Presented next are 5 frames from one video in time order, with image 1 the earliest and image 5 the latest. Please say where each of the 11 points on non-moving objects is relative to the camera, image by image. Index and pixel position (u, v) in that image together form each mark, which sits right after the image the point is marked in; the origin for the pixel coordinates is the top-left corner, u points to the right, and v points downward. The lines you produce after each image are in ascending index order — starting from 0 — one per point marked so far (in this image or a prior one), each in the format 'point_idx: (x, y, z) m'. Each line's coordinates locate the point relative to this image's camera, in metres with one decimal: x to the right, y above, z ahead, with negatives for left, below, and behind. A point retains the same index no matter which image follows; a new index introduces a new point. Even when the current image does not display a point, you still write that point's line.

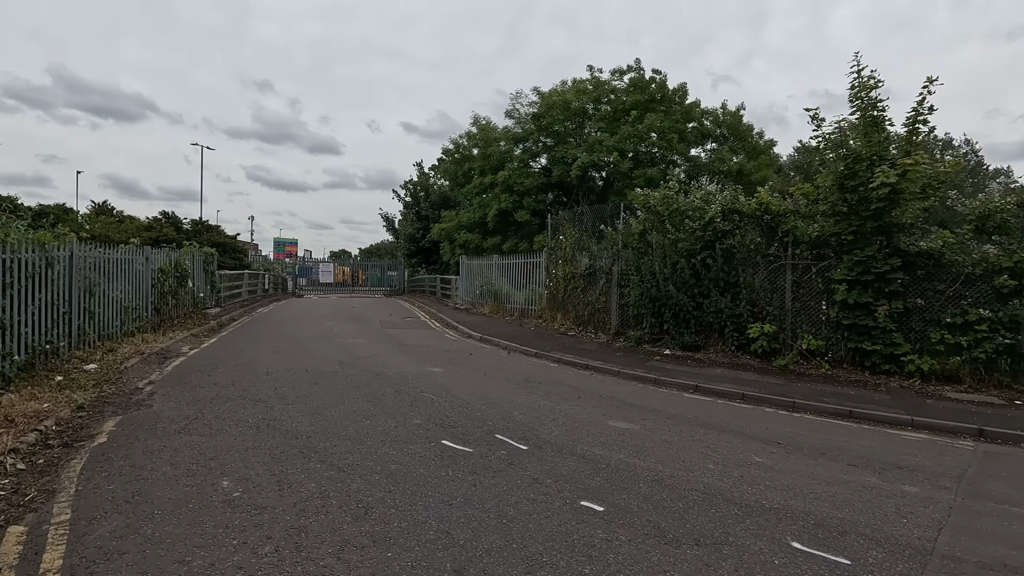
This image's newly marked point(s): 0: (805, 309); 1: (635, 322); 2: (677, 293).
0: (+5.3, -0.4, +9.6) m
1: (+2.5, -0.7, +11.1) m
2: (+3.2, -0.1, +10.2) m
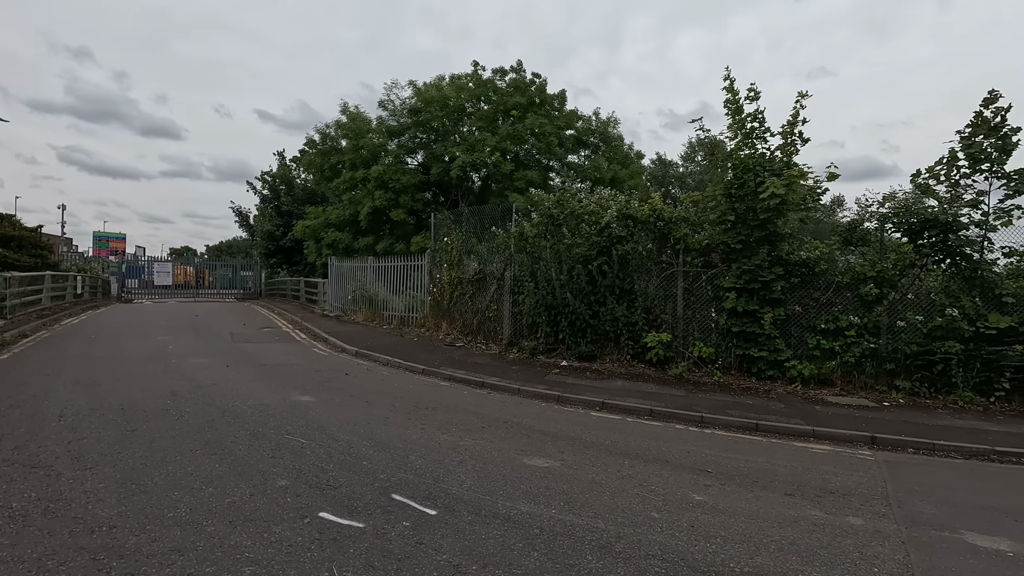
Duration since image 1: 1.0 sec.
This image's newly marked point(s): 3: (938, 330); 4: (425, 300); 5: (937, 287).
0: (+3.3, -0.5, +9.6) m
1: (+0.3, -0.9, +10.4) m
2: (+1.1, -0.2, +9.7) m
3: (+6.8, -0.7, +8.6) m
4: (-2.1, -0.3, +13.1) m
5: (+7.0, 0.0, +8.8) m
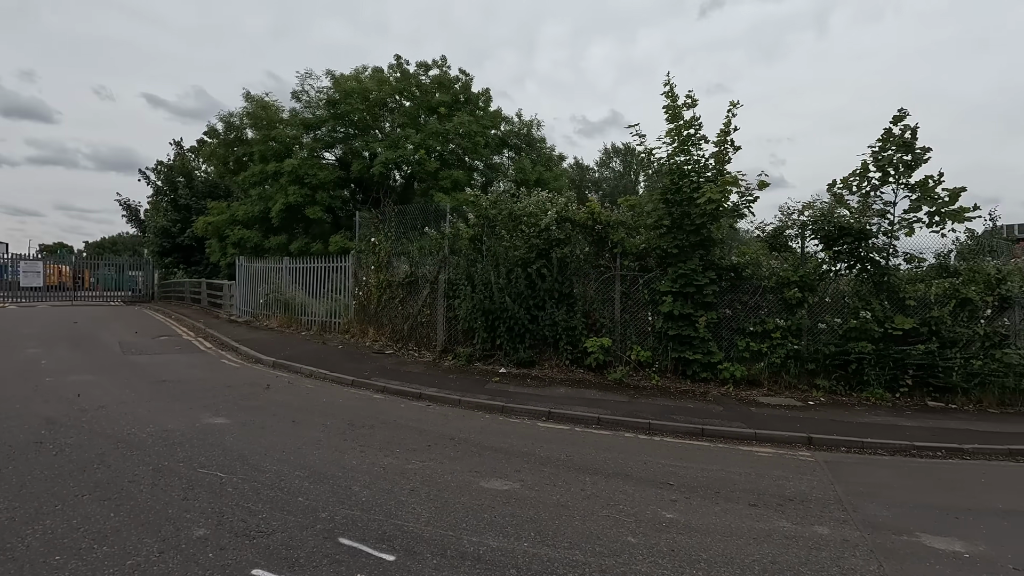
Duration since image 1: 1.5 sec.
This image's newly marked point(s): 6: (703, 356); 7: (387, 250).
0: (+2.2, -0.6, +9.6) m
1: (-0.9, -0.9, +9.9) m
2: (0.0, -0.3, +9.4) m
3: (+5.8, -0.7, +9.1) m
4: (-3.8, -0.4, +12.3) m
5: (+5.9, 0.0, +9.4) m
6: (+3.2, -1.2, +9.1) m
7: (-2.7, +0.8, +11.4) m
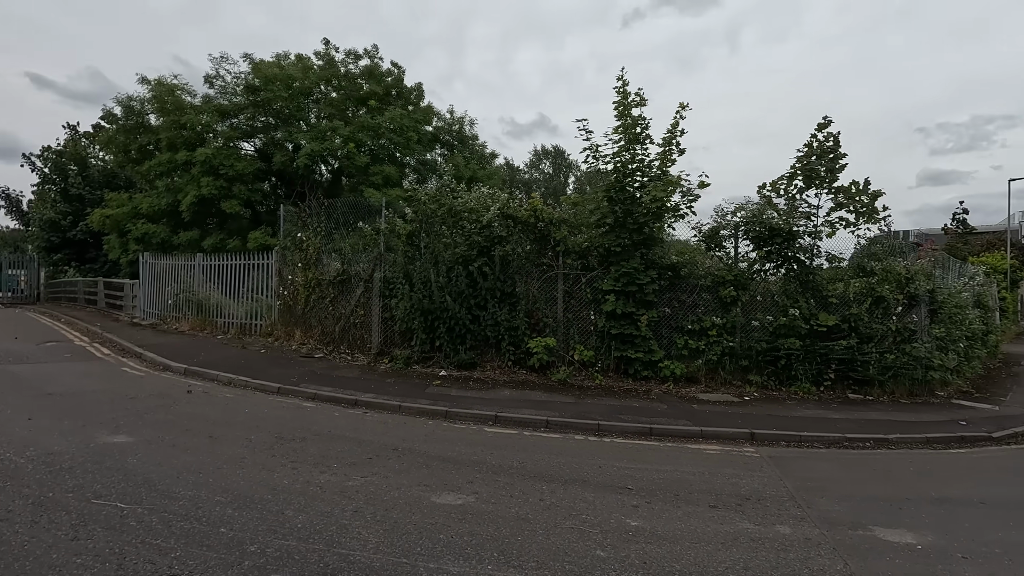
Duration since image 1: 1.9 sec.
0: (+1.1, -0.6, +9.5) m
1: (-2.0, -0.9, +9.4) m
2: (-1.0, -0.3, +9.0) m
3: (+4.8, -0.7, +9.5) m
4: (-5.1, -0.3, +11.3) m
5: (+4.9, 0.0, +9.7) m
6: (+2.3, -1.1, +9.1) m
7: (-3.9, +0.8, +10.6) m
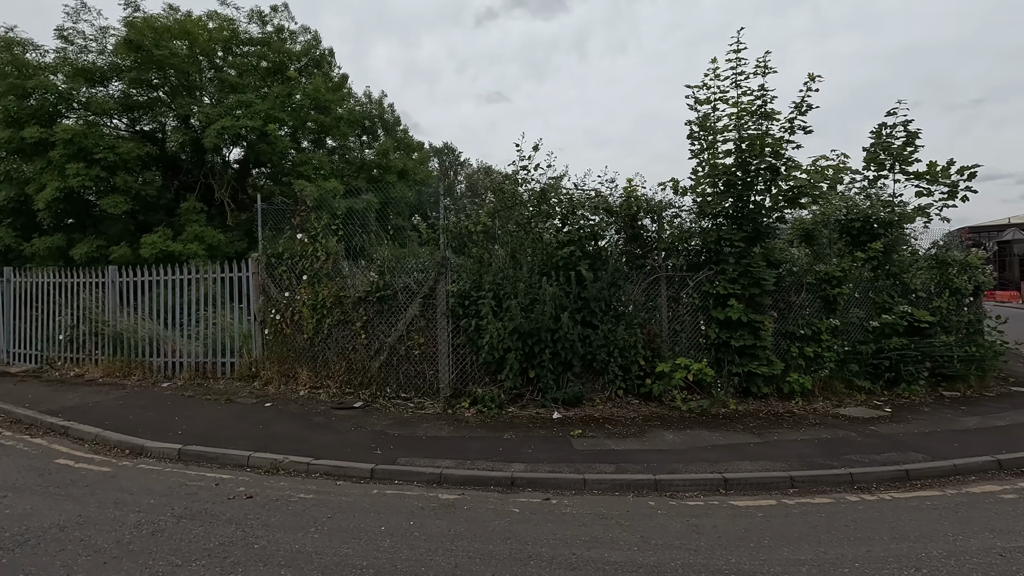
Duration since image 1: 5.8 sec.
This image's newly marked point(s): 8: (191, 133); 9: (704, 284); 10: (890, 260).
0: (+2.5, -0.6, +7.8) m
1: (-0.5, -1.1, +7.0) m
2: (+0.6, -0.4, +6.8) m
3: (+6.1, -0.6, +8.7) m
4: (-4.0, -0.7, +8.1) m
5: (+6.1, +0.1, +9.0) m
6: (+3.7, -1.2, +7.7) m
7: (-2.7, +0.5, +7.7) m
8: (-9.3, +4.6, +15.7) m
9: (+2.8, +0.1, +7.9) m
10: (+6.3, +0.5, +9.0) m
